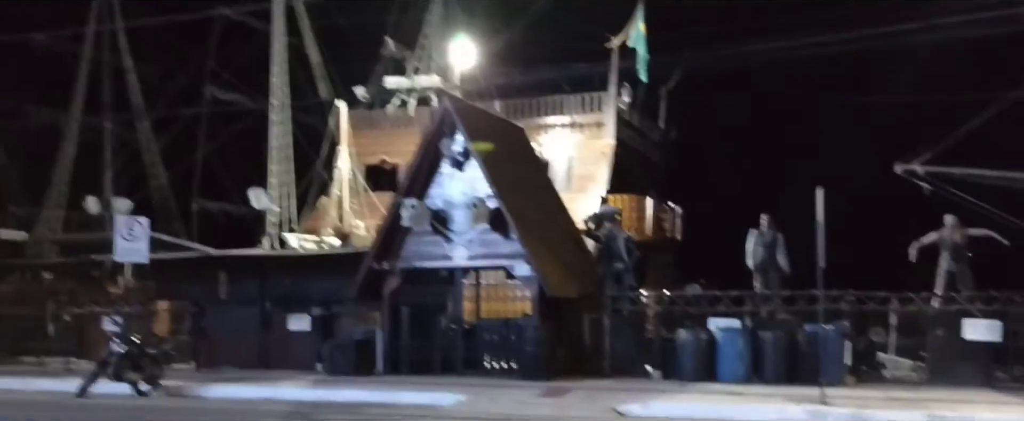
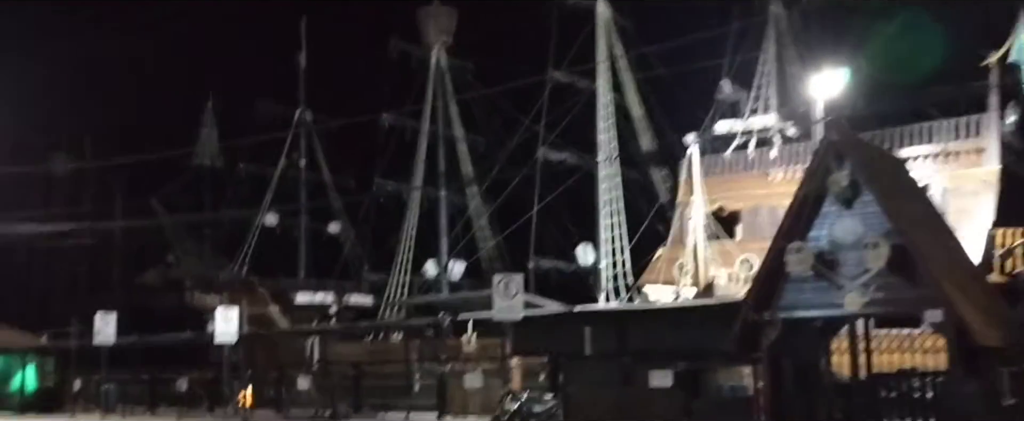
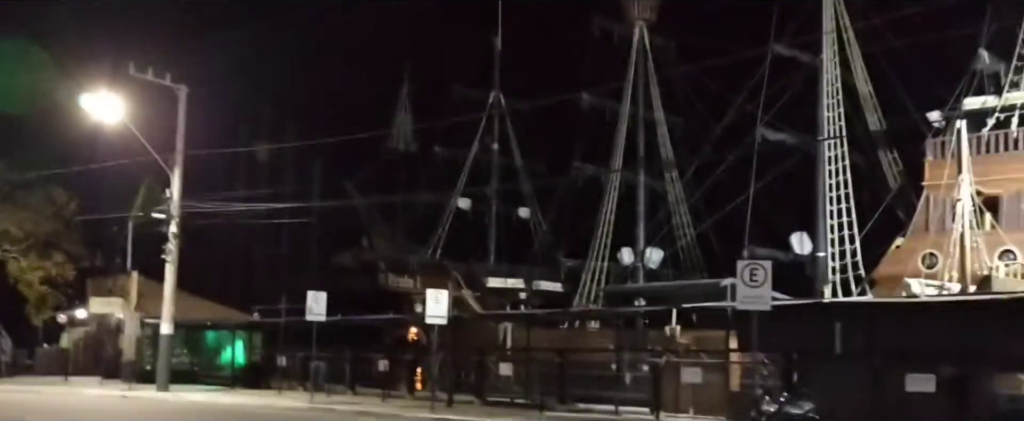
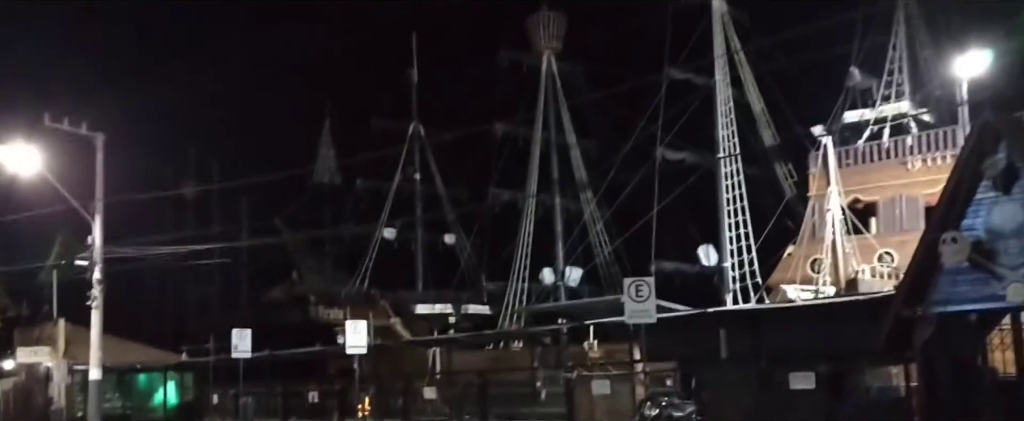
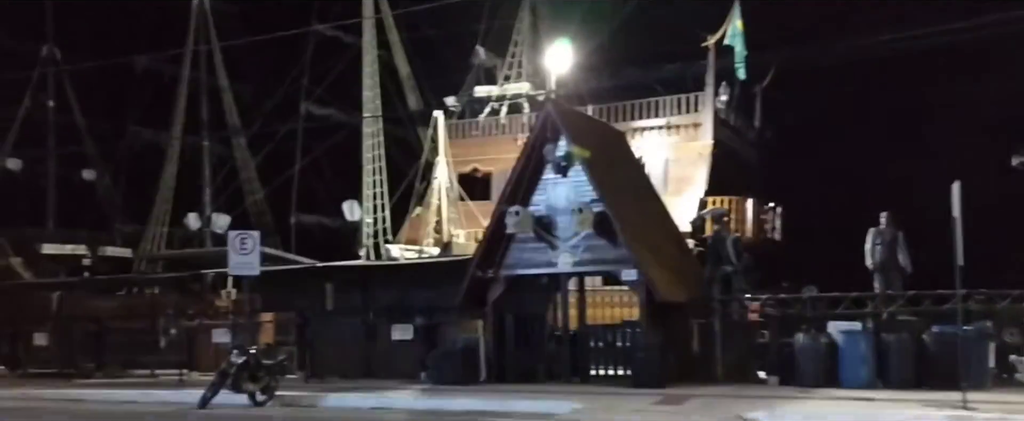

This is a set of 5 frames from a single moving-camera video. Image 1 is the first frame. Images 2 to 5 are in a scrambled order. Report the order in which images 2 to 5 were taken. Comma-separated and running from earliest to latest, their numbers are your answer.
5, 2, 4, 3
